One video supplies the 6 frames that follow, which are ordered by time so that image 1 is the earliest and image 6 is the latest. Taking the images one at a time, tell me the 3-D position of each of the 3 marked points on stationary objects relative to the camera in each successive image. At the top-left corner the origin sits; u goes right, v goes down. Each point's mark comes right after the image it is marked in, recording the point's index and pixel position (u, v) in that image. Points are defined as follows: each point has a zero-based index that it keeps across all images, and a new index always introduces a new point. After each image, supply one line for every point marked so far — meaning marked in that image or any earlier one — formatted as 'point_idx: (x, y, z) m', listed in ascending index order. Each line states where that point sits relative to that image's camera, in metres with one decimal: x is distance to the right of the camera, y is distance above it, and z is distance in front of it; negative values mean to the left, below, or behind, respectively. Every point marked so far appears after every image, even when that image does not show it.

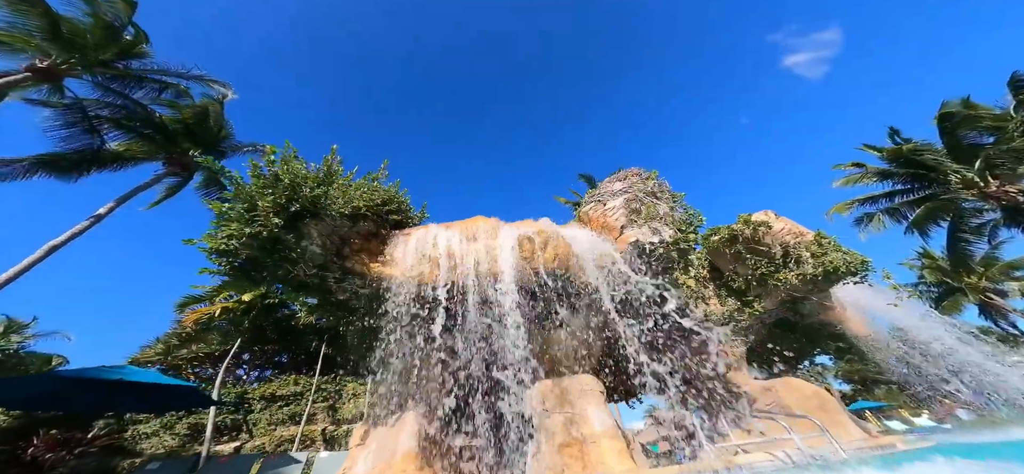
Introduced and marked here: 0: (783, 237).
0: (+6.6, -0.1, +7.8) m
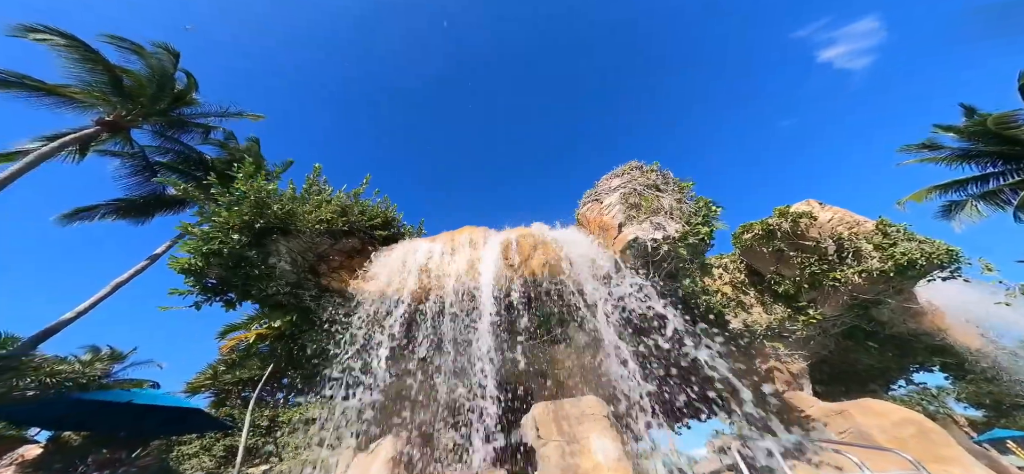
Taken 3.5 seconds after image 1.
0: (+6.3, +0.1, +6.4) m
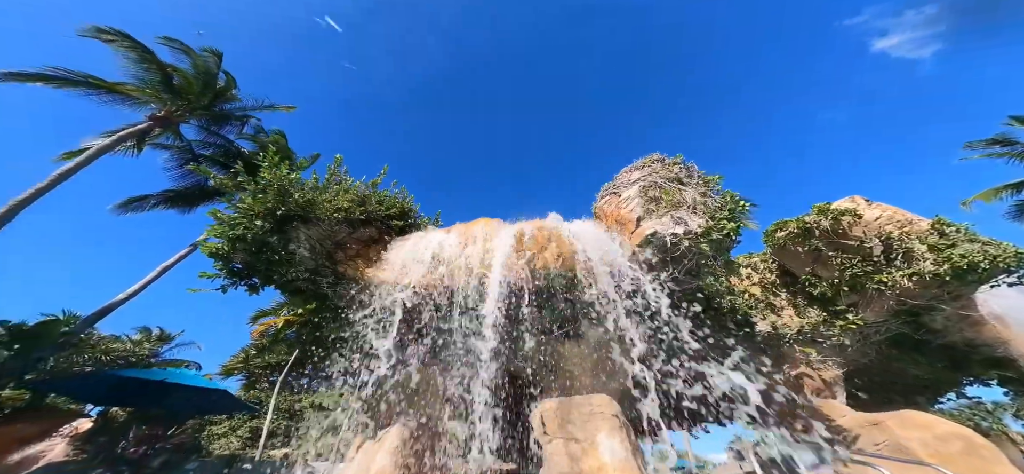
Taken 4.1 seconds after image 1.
0: (+6.6, +0.2, +5.9) m
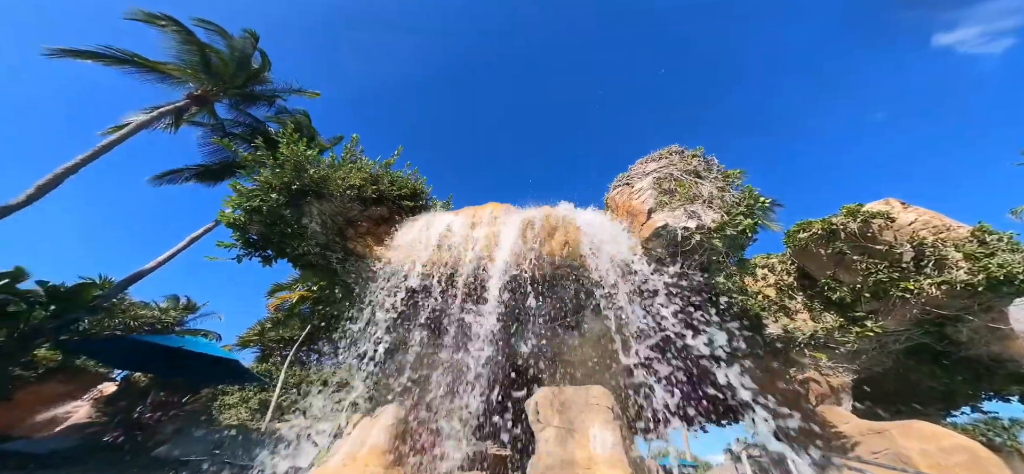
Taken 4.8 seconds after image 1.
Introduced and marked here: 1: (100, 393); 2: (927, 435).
0: (+6.7, +0.1, +5.6) m
1: (-14.2, -5.5, +11.4) m
2: (+5.7, -2.8, +4.6) m
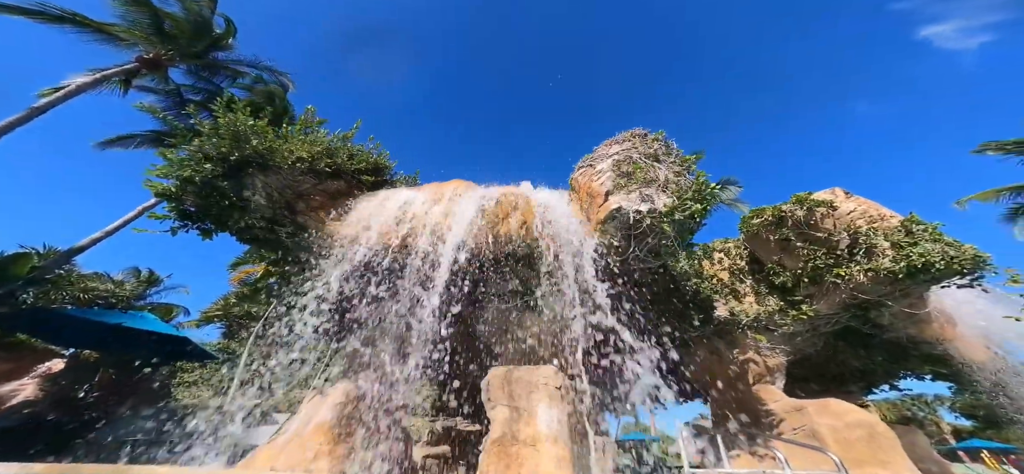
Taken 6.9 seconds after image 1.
0: (+6.0, +0.3, +5.8) m
1: (-15.4, -4.4, +10.8) m
2: (+5.0, -2.7, +5.0) m
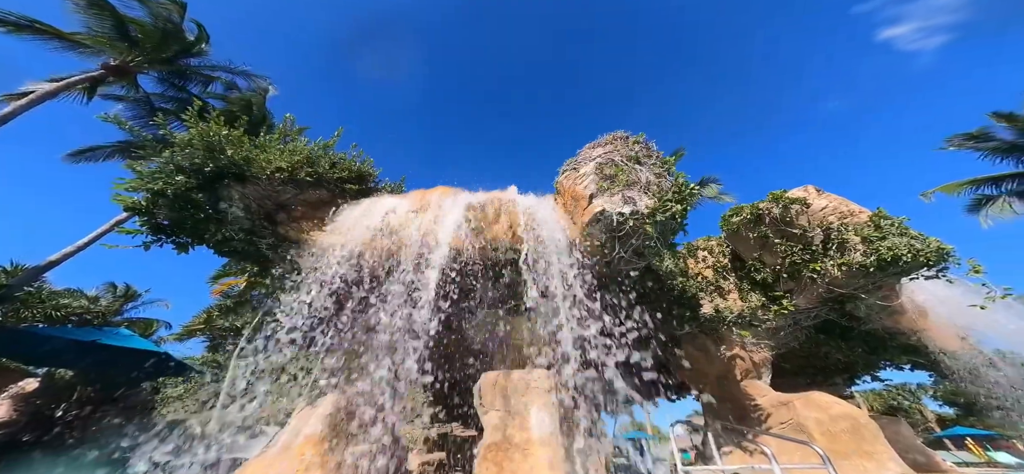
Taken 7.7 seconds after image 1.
0: (+5.7, +0.3, +6.0) m
1: (-15.7, -5.0, +10.3) m
2: (+4.8, -2.6, +5.2) m
